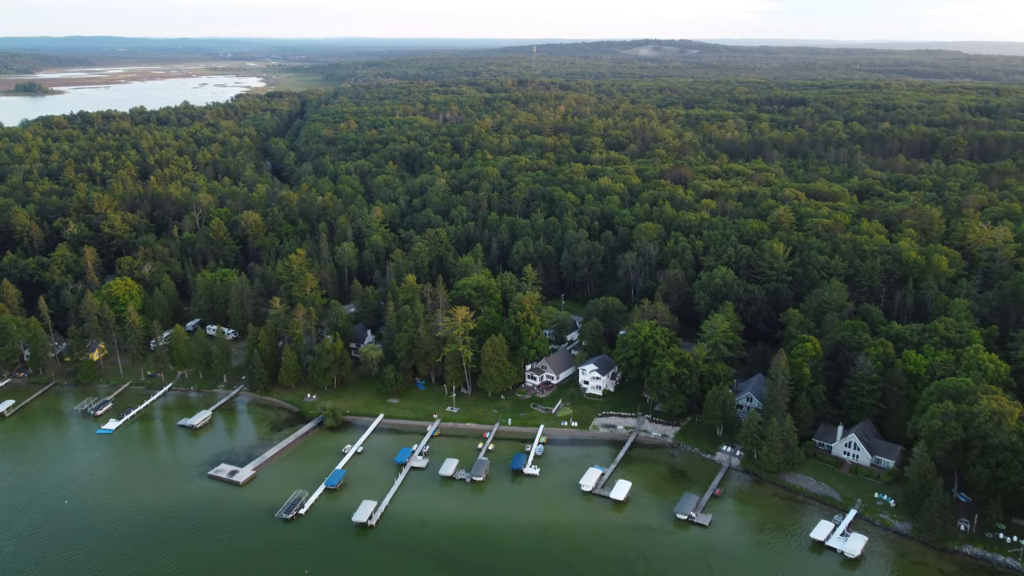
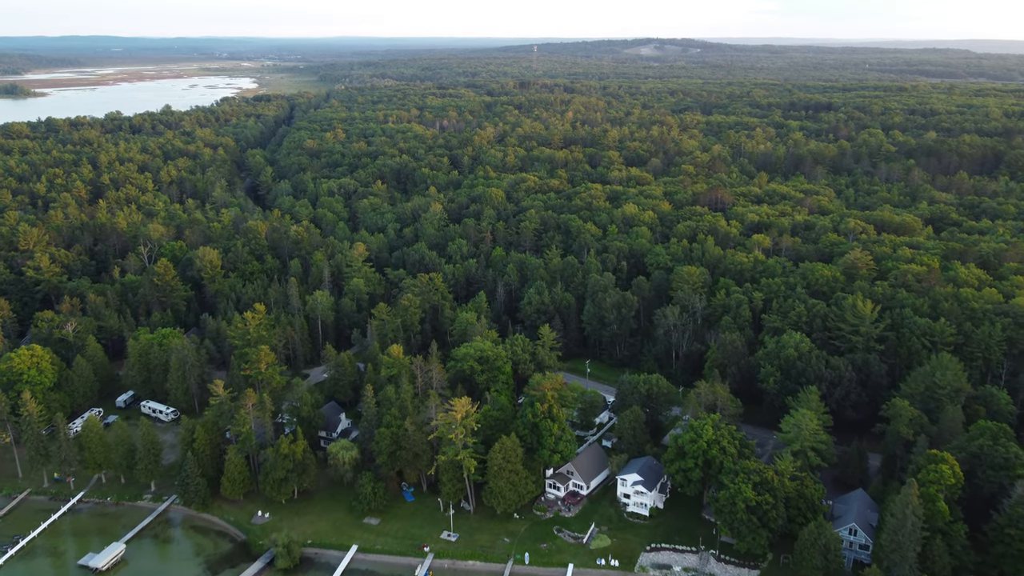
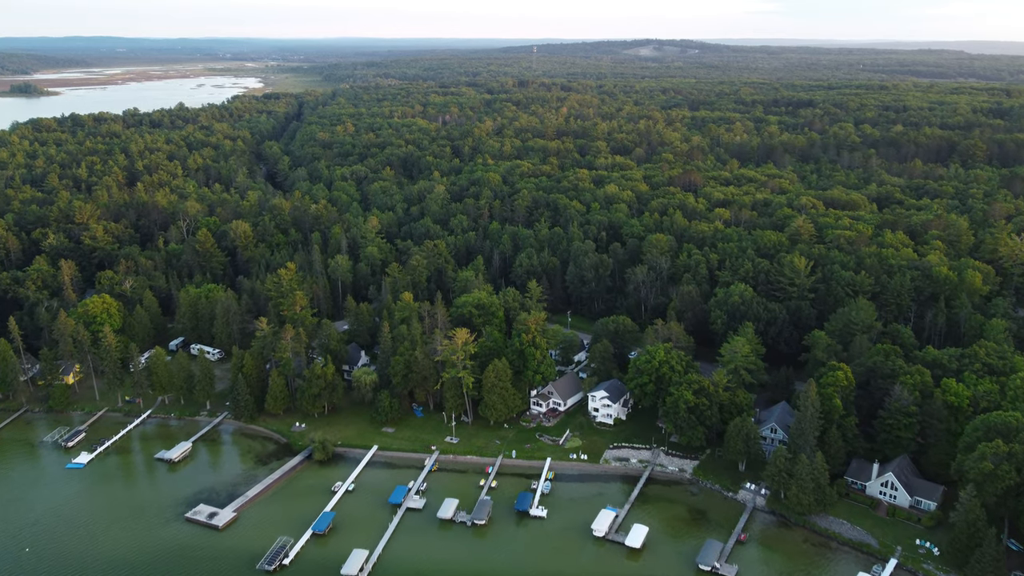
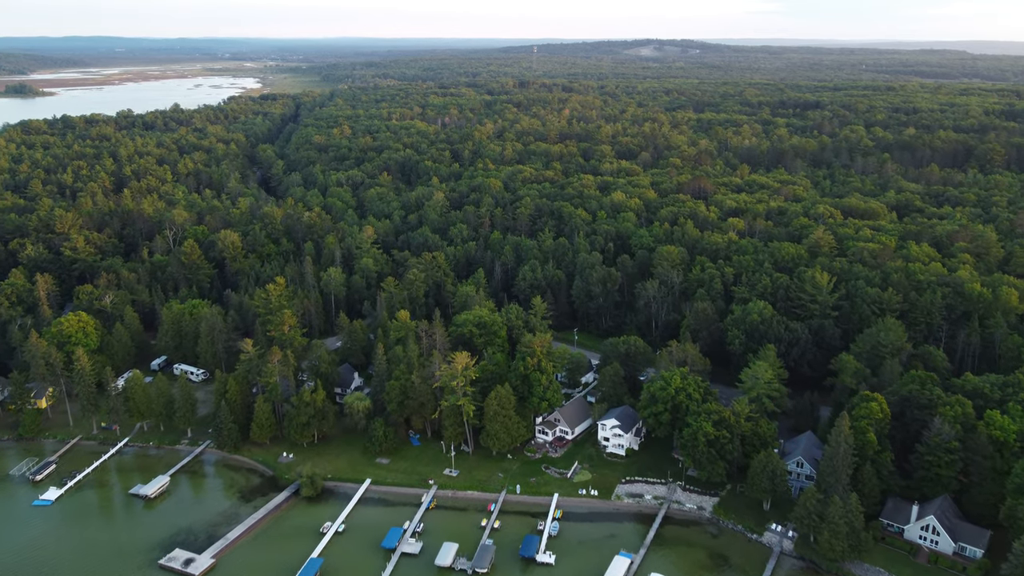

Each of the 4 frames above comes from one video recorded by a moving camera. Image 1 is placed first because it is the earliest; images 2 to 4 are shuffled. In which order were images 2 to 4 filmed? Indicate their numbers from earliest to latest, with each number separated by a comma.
3, 4, 2
